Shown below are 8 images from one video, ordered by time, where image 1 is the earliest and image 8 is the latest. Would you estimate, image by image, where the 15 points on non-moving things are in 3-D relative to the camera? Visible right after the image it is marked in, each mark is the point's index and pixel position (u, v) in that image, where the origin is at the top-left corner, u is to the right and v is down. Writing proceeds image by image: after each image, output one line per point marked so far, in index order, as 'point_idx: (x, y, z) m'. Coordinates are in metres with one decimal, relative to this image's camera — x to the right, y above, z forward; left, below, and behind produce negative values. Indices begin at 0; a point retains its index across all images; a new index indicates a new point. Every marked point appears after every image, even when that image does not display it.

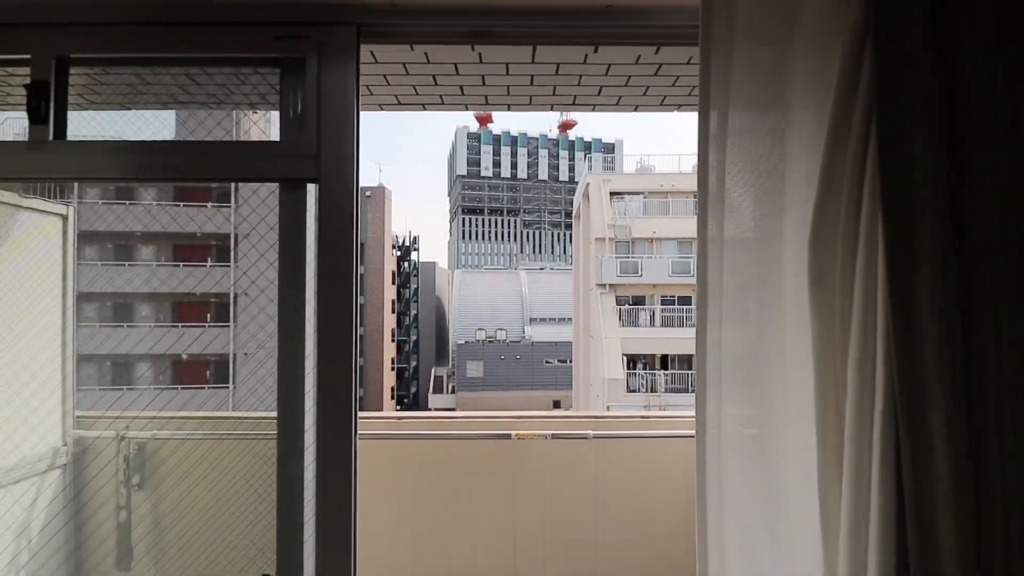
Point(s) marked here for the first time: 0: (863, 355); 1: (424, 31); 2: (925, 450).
0: (+0.5, -0.1, +0.7) m
1: (-0.2, +0.5, +1.0) m
2: (+0.5, -0.2, +0.6) m
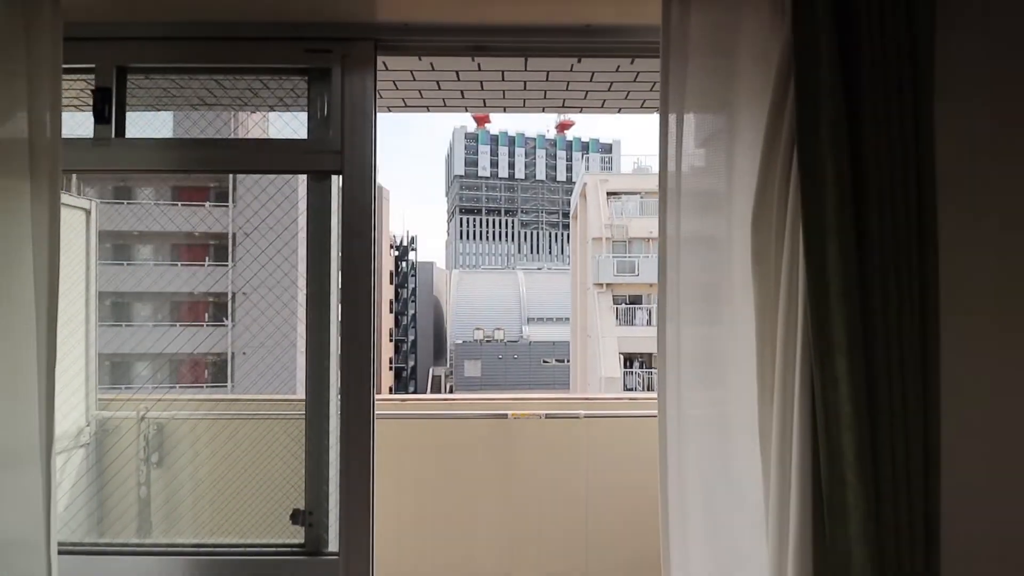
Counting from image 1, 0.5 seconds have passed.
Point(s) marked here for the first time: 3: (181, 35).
0: (+0.5, 0.0, +0.8) m
1: (-0.2, +0.6, +1.1) m
2: (+0.5, -0.1, +0.8) m
3: (-0.7, +0.5, +1.1) m
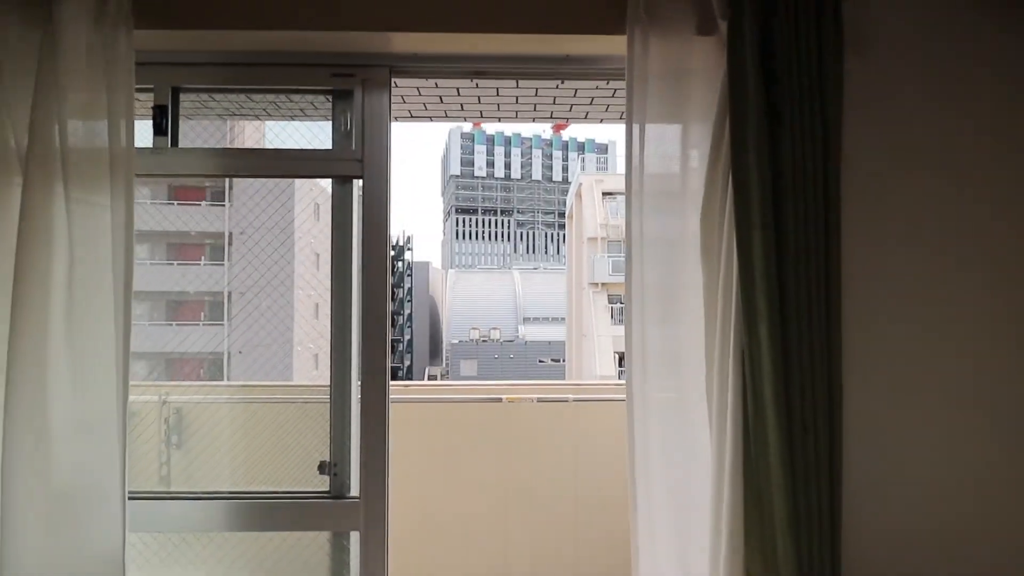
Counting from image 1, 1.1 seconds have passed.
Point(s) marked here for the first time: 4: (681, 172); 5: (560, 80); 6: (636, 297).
0: (+0.5, 0.0, +1.0) m
1: (-0.2, +0.6, +1.3) m
2: (+0.5, -0.1, +1.0) m
3: (-0.7, +0.6, +1.3) m
4: (+0.4, +0.3, +1.1) m
5: (+0.1, +0.6, +1.3) m
6: (+0.3, 0.0, +1.1) m
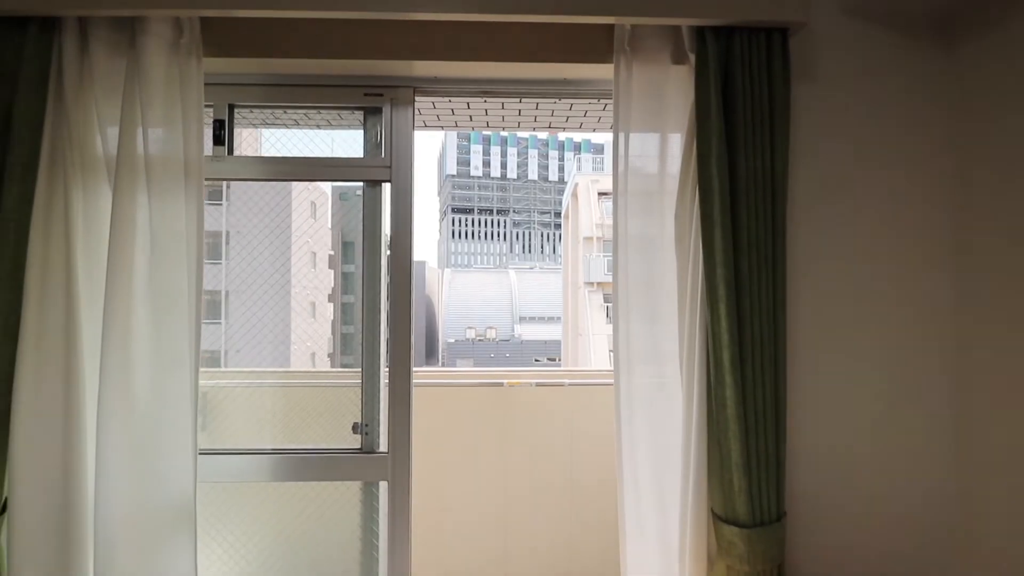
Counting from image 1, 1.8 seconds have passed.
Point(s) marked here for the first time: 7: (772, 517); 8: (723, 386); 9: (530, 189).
0: (+0.5, 0.0, +1.2) m
1: (-0.2, +0.6, +1.5) m
2: (+0.5, -0.1, +1.2) m
3: (-0.7, +0.6, +1.5) m
4: (+0.4, +0.3, +1.3) m
5: (+0.1, +0.6, +1.6) m
6: (+0.3, 0.0, +1.3) m
7: (+0.6, -0.5, +1.2) m
8: (+0.5, -0.2, +1.2) m
9: (+0.1, +0.6, +2.9) m
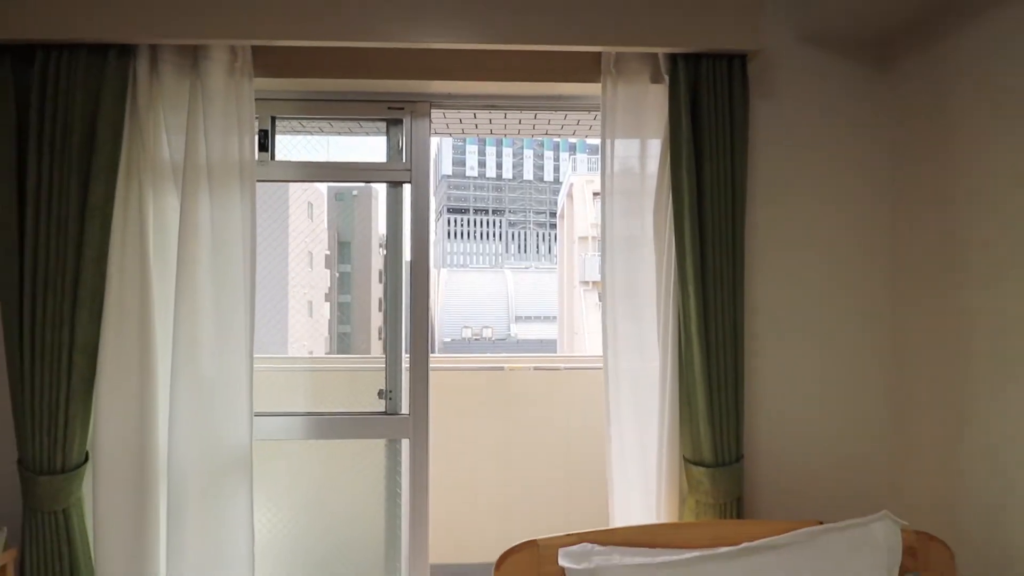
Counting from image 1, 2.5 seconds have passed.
0: (+0.5, +0.1, +1.5) m
1: (-0.2, +0.7, +1.7) m
2: (+0.5, 0.0, +1.4) m
3: (-0.7, +0.7, +1.7) m
4: (+0.4, +0.4, +1.5) m
5: (+0.2, +0.7, +1.8) m
6: (+0.3, +0.1, +1.5) m
7: (+0.6, -0.5, +1.4) m
8: (+0.5, -0.2, +1.4) m
9: (+0.1, +0.7, +3.1) m
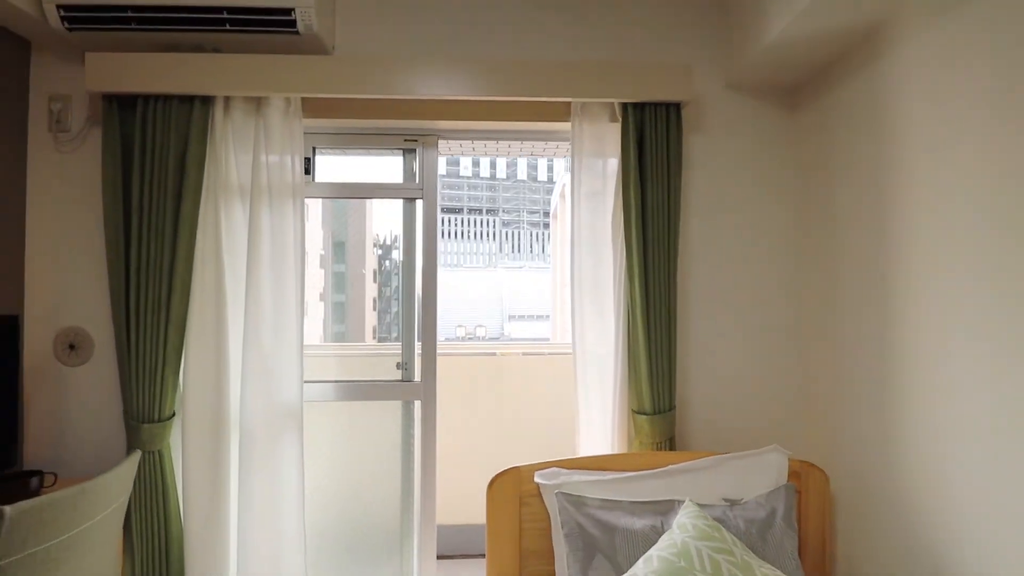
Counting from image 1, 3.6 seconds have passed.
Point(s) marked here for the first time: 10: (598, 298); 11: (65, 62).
0: (+0.4, +0.1, +1.9) m
1: (-0.2, +0.7, +2.2) m
2: (+0.5, 0.0, +1.9) m
3: (-0.8, +0.7, +2.1) m
4: (+0.4, +0.4, +2.0) m
5: (+0.1, +0.7, +2.3) m
6: (+0.3, +0.1, +2.0) m
7: (+0.6, -0.5, +1.9) m
8: (+0.5, -0.2, +1.9) m
9: (0.0, +0.7, +3.6) m
10: (+0.3, 0.0, +2.0) m
11: (-1.9, +0.9, +2.0) m
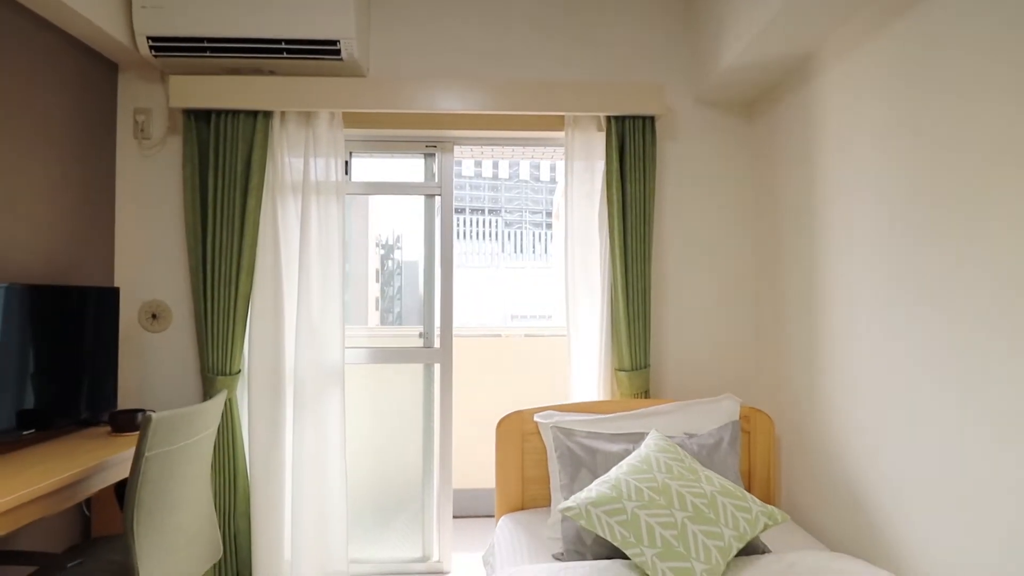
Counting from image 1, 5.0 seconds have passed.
0: (+0.5, +0.2, +2.4) m
1: (-0.2, +0.8, +2.6) m
2: (+0.5, +0.1, +2.3) m
3: (-0.7, +0.8, +2.6) m
4: (+0.4, +0.5, +2.4) m
5: (+0.1, +0.8, +2.7) m
6: (+0.3, +0.2, +2.4) m
7: (+0.6, -0.4, +2.3) m
8: (+0.5, -0.1, +2.3) m
9: (+0.1, +0.8, +4.0) m
10: (+0.4, +0.1, +2.4) m
11: (-1.9, +1.0, +2.5) m
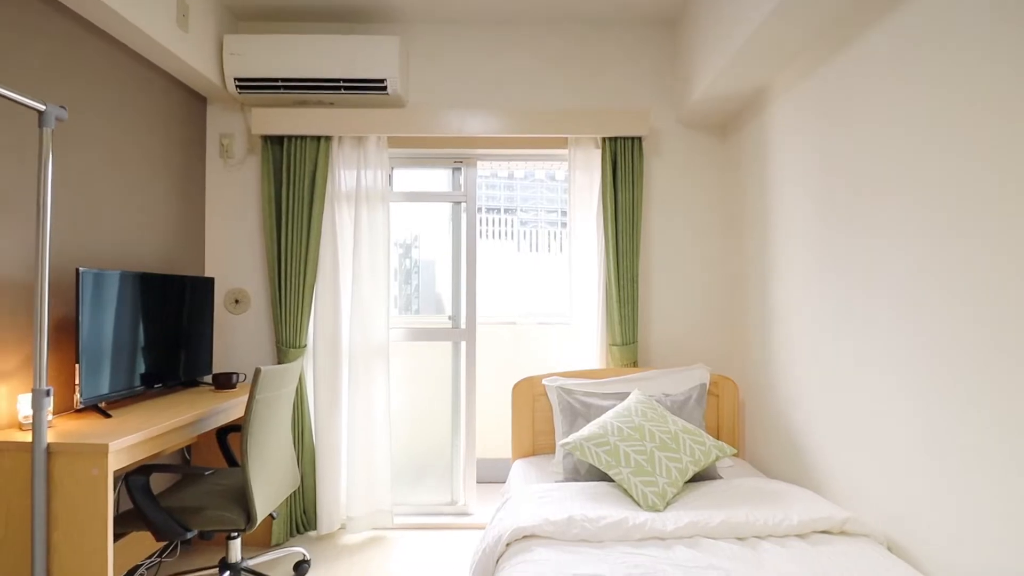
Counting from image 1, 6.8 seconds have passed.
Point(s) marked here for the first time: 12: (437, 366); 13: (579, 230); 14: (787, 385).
0: (+0.5, +0.3, +2.9) m
1: (-0.1, +0.9, +3.1) m
2: (+0.6, +0.2, +2.8) m
3: (-0.6, +0.8, +3.1) m
4: (+0.5, +0.5, +2.9) m
5: (+0.2, +0.8, +3.2) m
6: (+0.4, +0.2, +2.9) m
7: (+0.7, -0.3, +2.8) m
8: (+0.6, 0.0, +2.8) m
9: (+0.2, +0.9, +4.5) m
10: (+0.4, +0.1, +2.9) m
11: (-1.8, +1.1, +3.0) m
12: (-0.5, -0.5, +3.2) m
13: (+0.4, +0.3, +2.9) m
14: (+1.4, -0.5, +2.4) m
